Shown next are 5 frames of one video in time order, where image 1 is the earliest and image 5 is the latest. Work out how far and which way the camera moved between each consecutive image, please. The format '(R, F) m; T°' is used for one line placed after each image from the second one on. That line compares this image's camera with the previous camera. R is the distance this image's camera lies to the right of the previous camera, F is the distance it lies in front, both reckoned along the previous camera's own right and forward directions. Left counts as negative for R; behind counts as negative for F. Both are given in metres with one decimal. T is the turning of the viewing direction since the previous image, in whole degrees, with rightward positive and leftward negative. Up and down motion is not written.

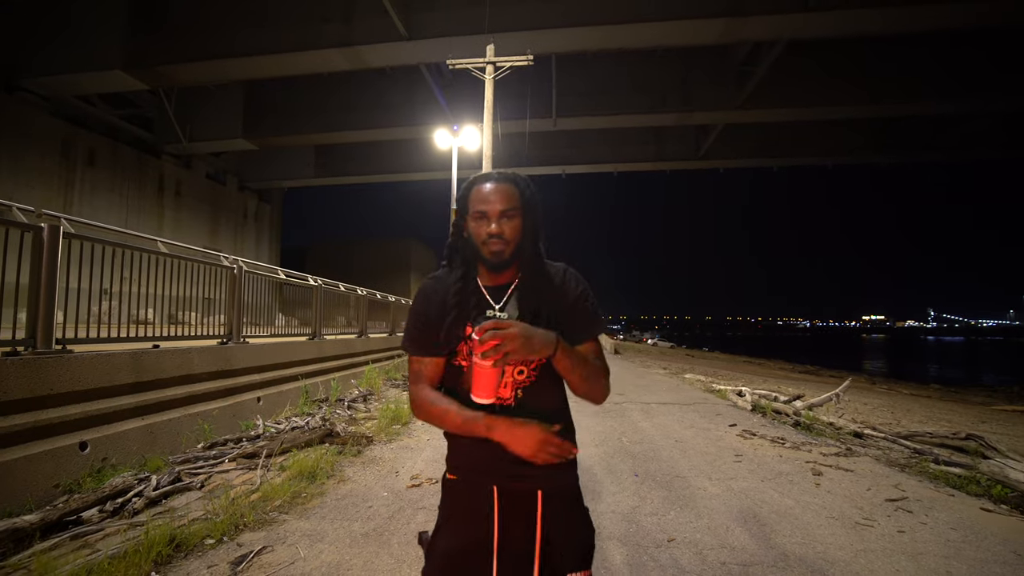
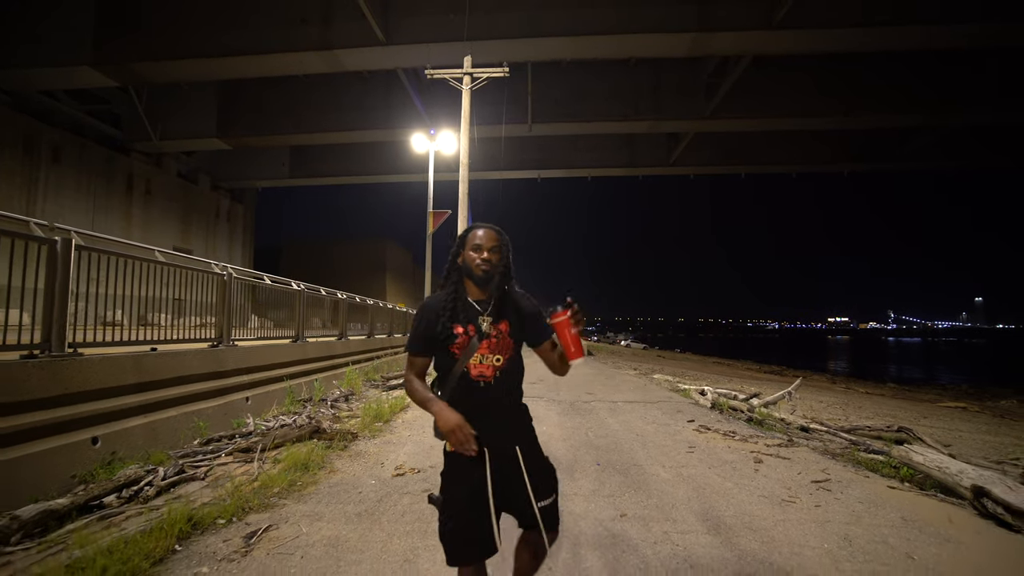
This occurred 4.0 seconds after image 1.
(0.0, -0.4) m; +3°
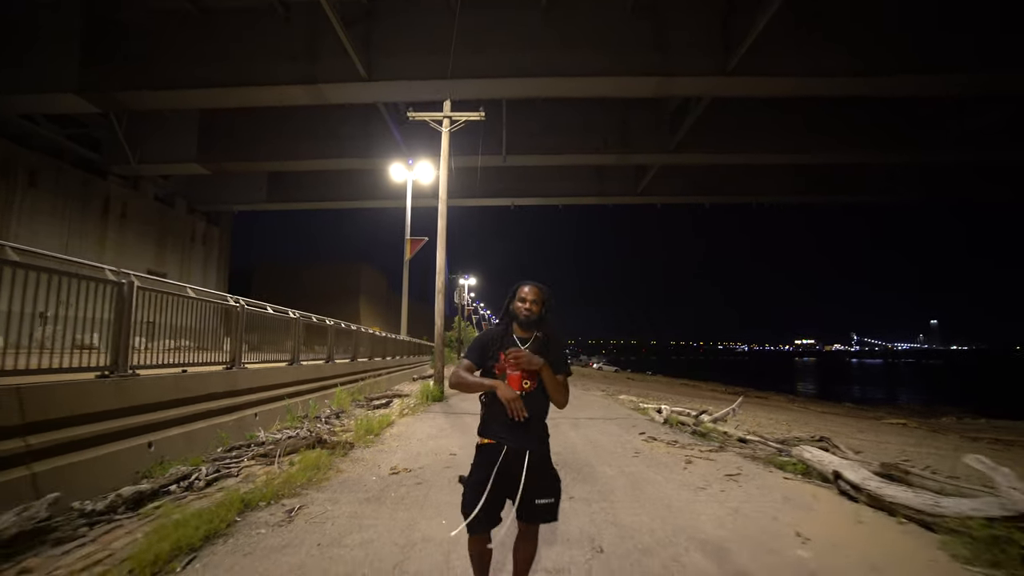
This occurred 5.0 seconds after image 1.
(0.0, -0.8) m; +3°
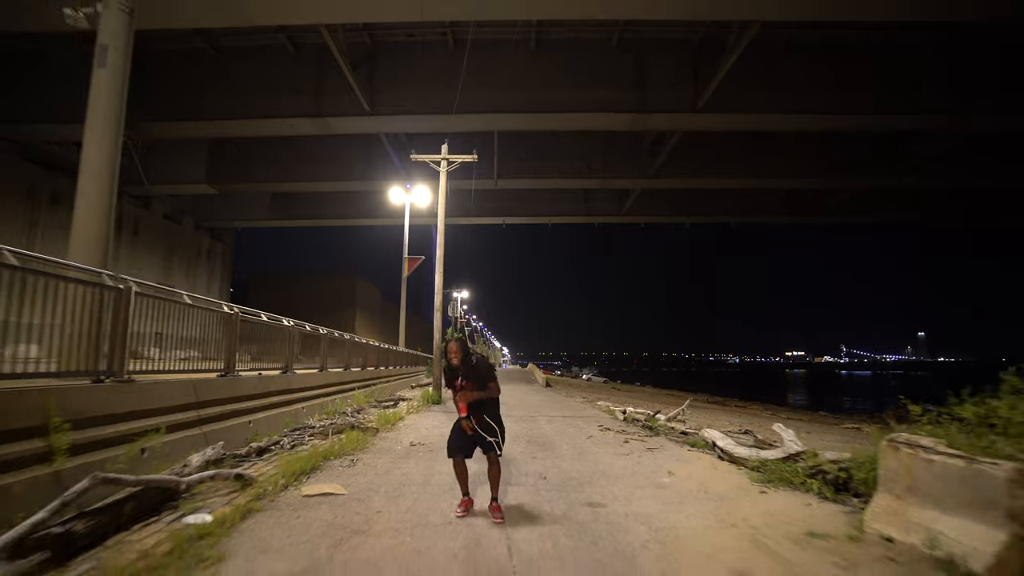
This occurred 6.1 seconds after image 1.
(+0.1, -1.8) m; +1°
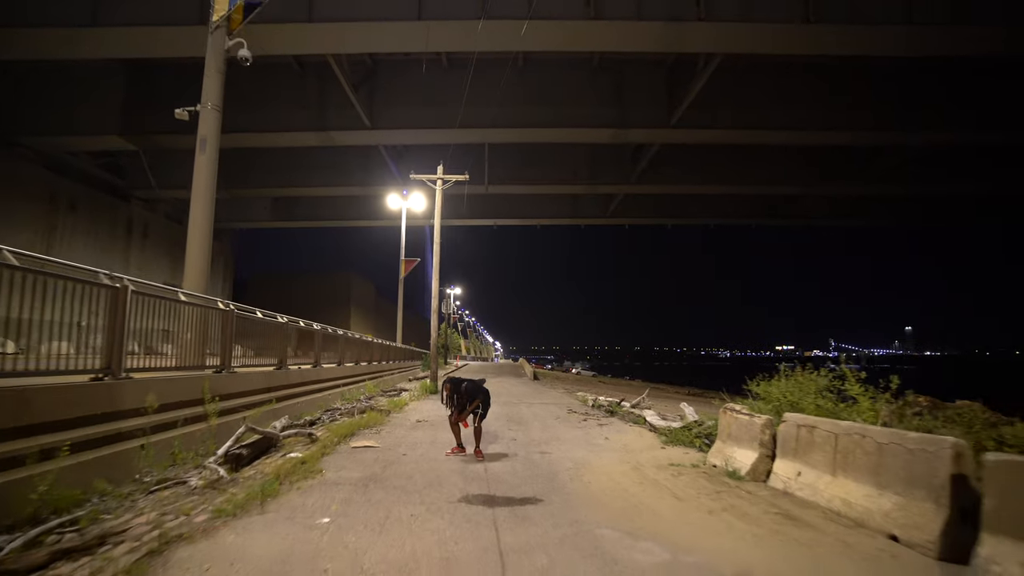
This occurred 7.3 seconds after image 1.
(+0.2, -1.7) m; +1°
